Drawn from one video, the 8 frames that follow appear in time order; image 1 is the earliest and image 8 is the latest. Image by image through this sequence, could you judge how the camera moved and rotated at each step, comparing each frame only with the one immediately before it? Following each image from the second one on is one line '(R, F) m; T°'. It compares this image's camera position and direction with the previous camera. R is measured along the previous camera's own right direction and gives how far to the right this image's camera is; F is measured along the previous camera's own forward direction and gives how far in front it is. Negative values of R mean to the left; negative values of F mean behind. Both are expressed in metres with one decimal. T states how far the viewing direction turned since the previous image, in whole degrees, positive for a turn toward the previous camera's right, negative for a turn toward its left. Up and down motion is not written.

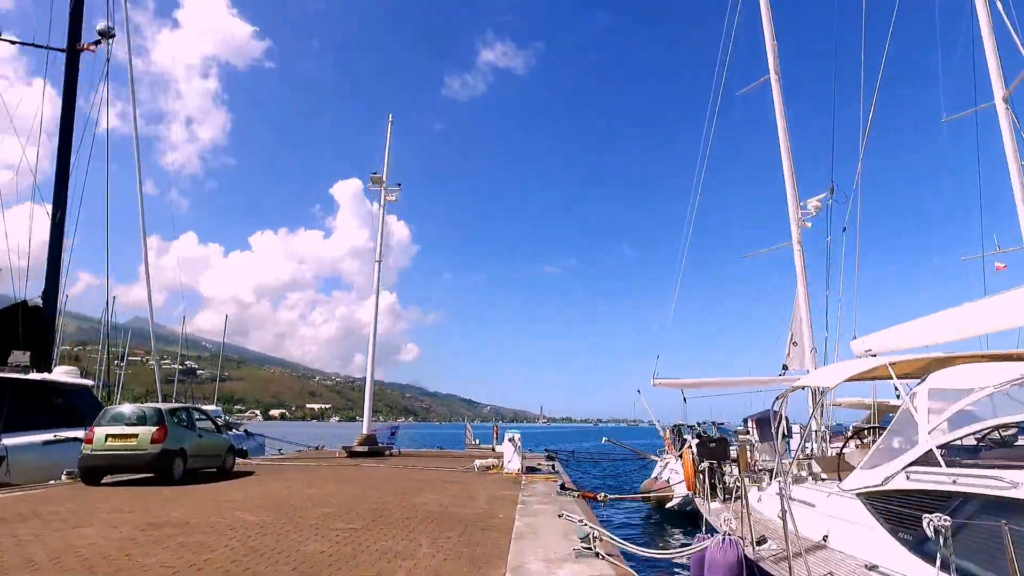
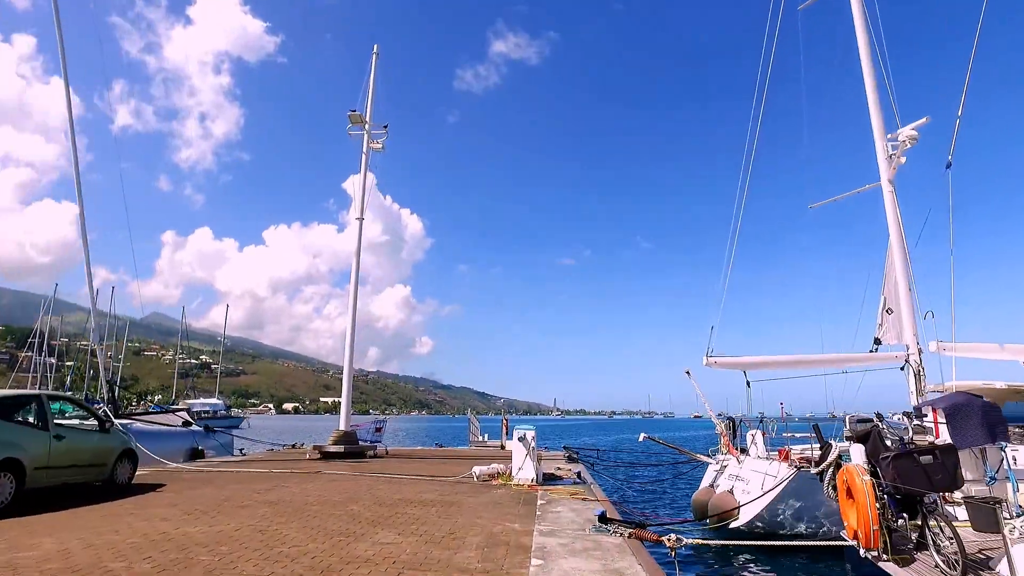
(+0.1, +4.8) m; -1°
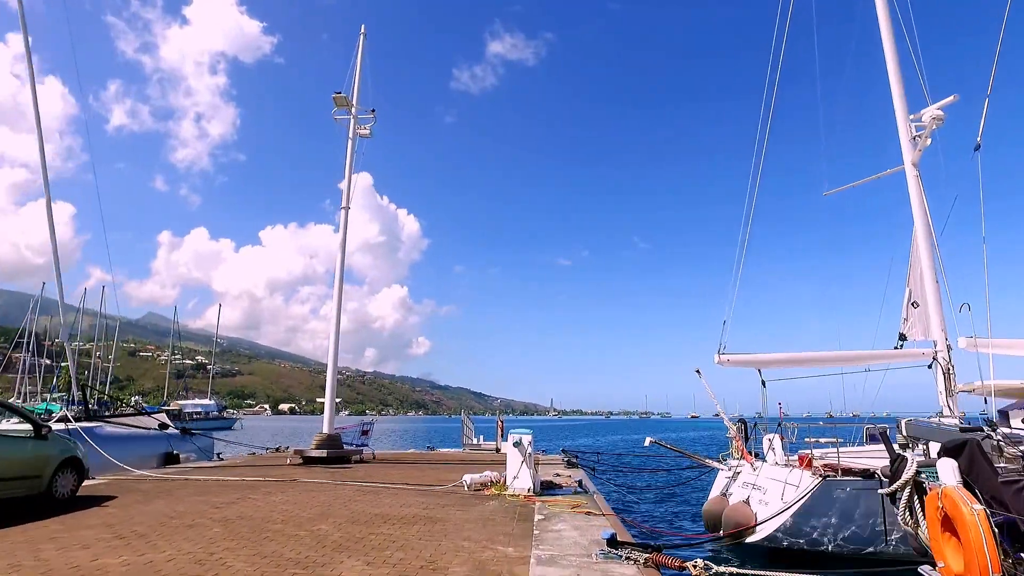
(+0.1, +1.3) m; 0°
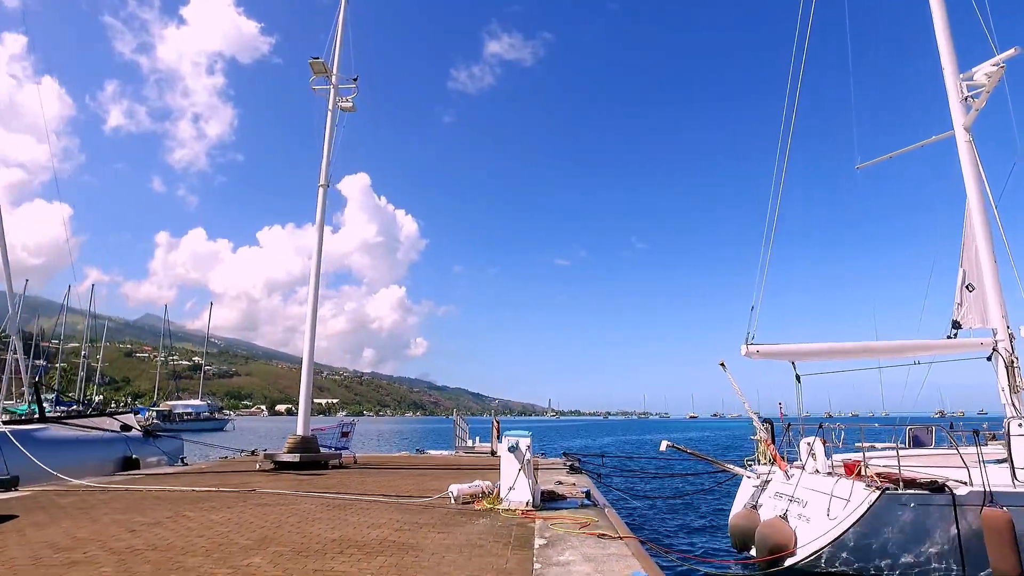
(+0.1, +2.0) m; 0°
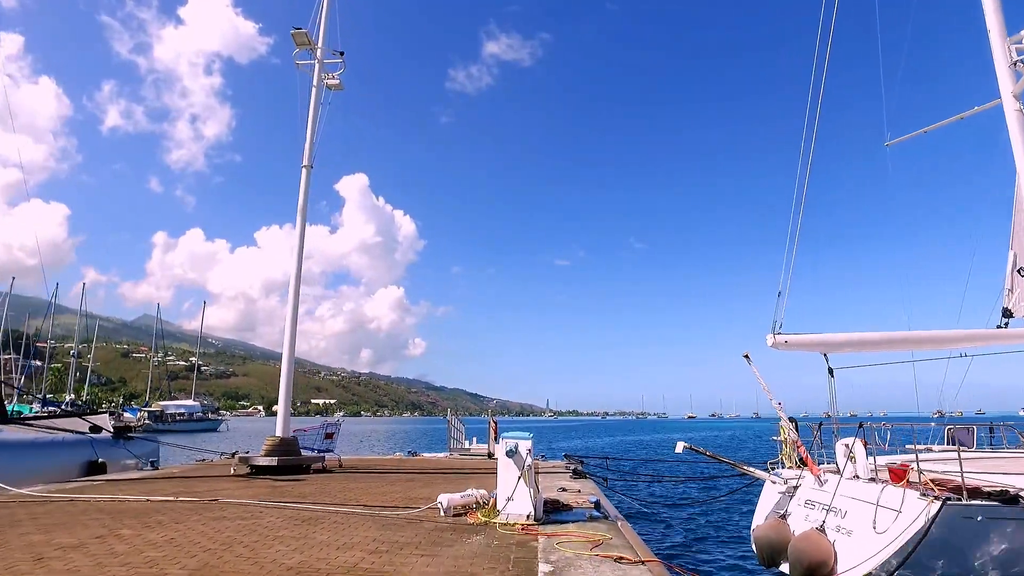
(0.0, +1.4) m; 0°
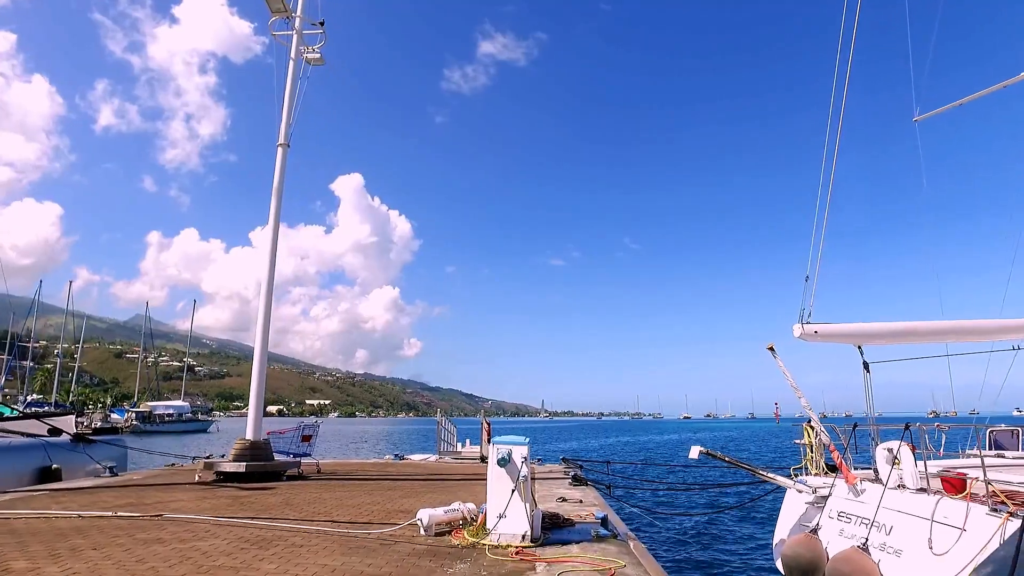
(0.0, +1.4) m; 0°
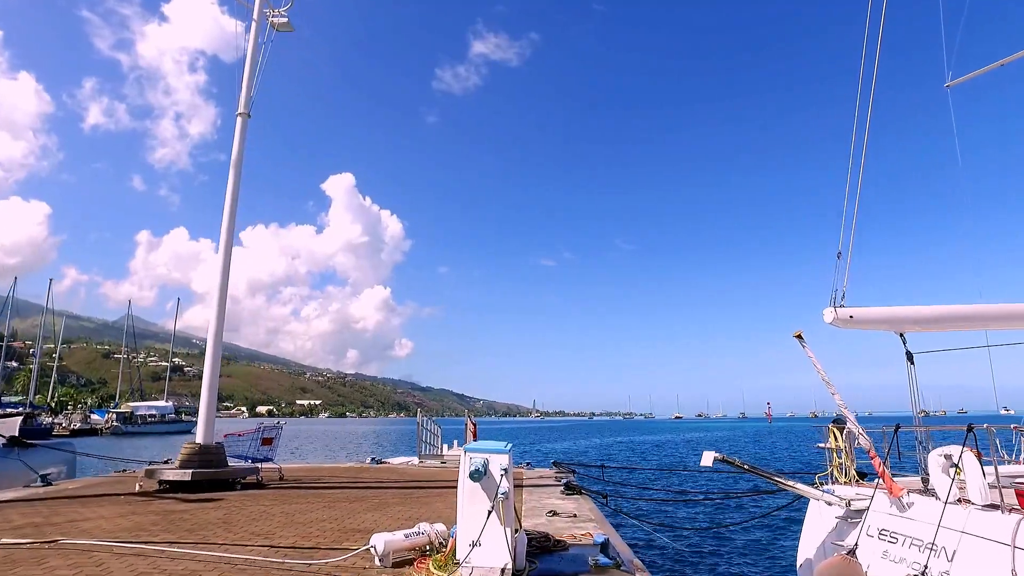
(+0.2, +1.6) m; +1°
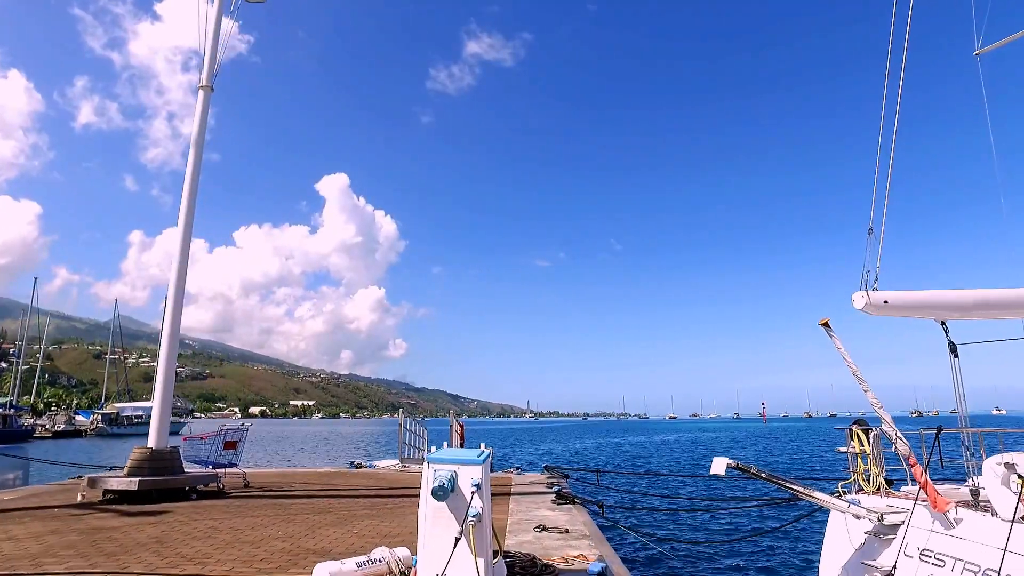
(+0.2, +1.2) m; +1°
